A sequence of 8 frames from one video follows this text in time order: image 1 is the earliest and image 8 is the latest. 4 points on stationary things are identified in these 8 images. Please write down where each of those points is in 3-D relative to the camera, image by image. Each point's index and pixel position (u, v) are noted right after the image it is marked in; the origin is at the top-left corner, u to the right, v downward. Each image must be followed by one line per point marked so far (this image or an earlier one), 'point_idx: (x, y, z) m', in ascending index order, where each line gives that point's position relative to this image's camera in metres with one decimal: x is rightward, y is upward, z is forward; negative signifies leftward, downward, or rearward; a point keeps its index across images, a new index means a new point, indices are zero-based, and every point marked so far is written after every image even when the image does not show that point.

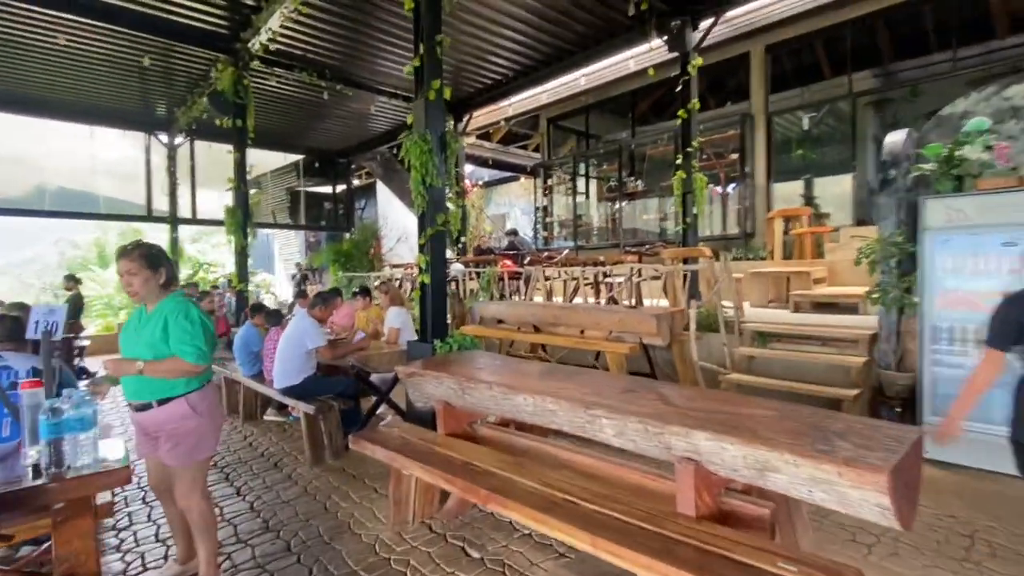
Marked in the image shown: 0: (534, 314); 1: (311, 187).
0: (+0.2, -0.3, +5.8) m
1: (-5.2, +2.4, +11.7) m
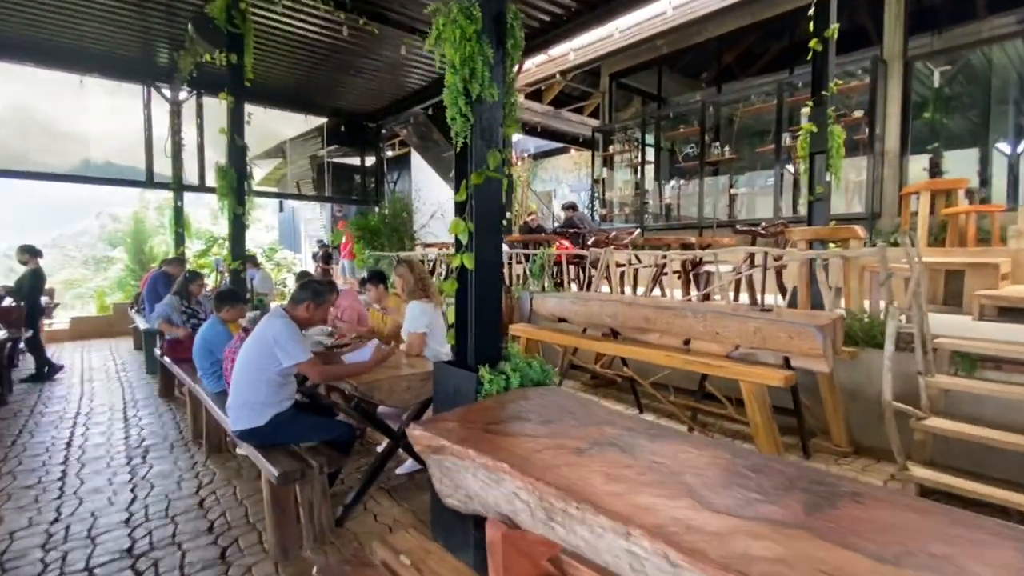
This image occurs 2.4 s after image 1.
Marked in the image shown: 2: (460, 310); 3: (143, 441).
0: (+0.8, -0.2, +4.1) m
1: (-4.1, +2.8, +10.3) m
2: (-0.3, -0.1, +2.3) m
3: (-3.1, -1.3, +3.8) m
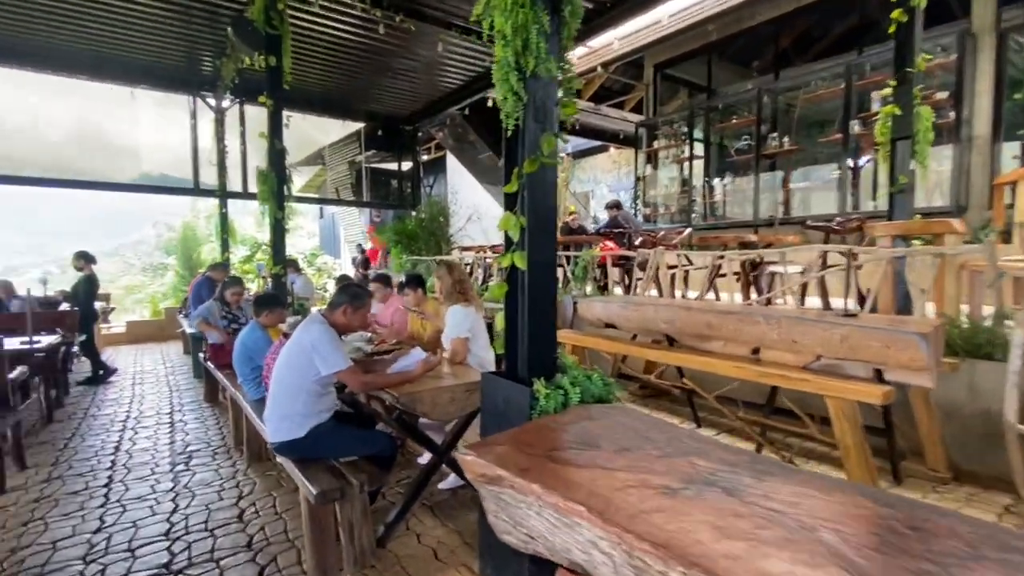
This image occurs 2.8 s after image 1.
0: (+1.2, -0.2, +3.8) m
1: (-3.2, +2.7, +10.4) m
2: (0.0, -0.1, +2.1) m
3: (-2.7, -1.3, +3.8) m
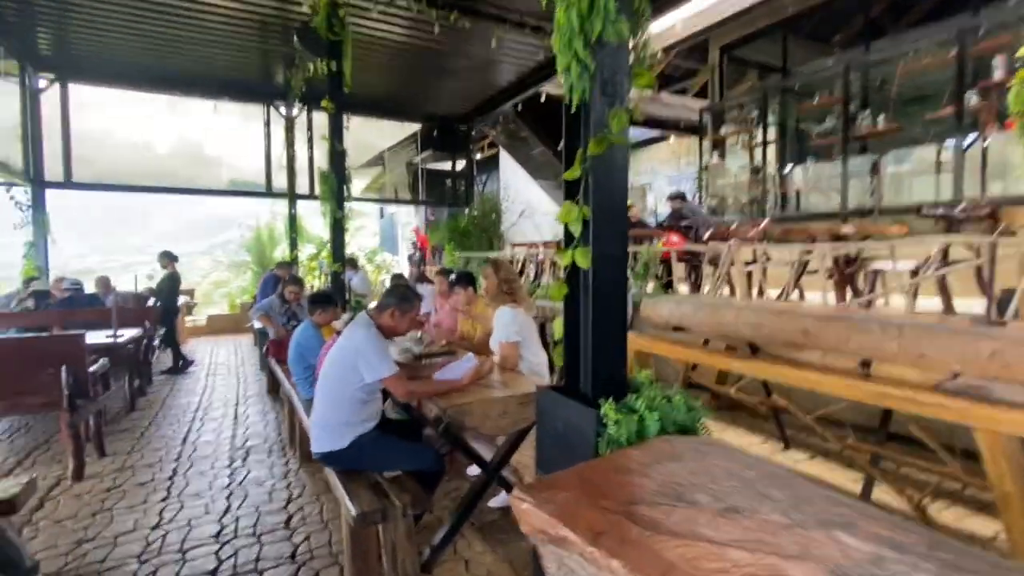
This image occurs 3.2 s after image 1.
0: (+1.7, -0.2, +3.3) m
1: (-1.9, +2.8, +10.4) m
2: (+0.2, -0.1, +1.8) m
3: (-2.3, -1.3, +3.8) m
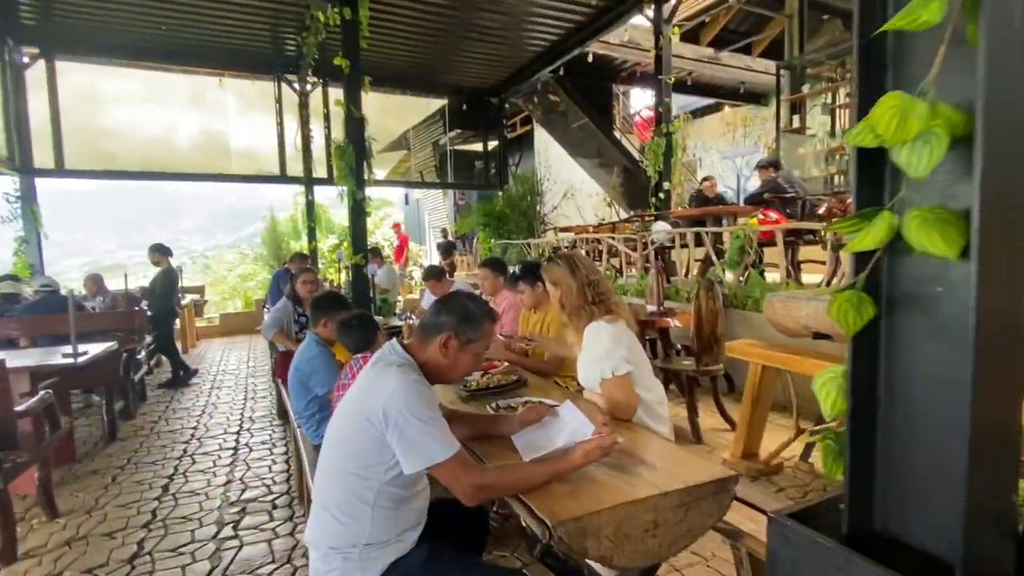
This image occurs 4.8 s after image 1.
0: (+2.1, -0.2, +2.3) m
1: (-1.2, +3.0, +9.4) m
2: (+0.6, -0.2, +0.8) m
3: (-1.8, -1.3, +3.0) m
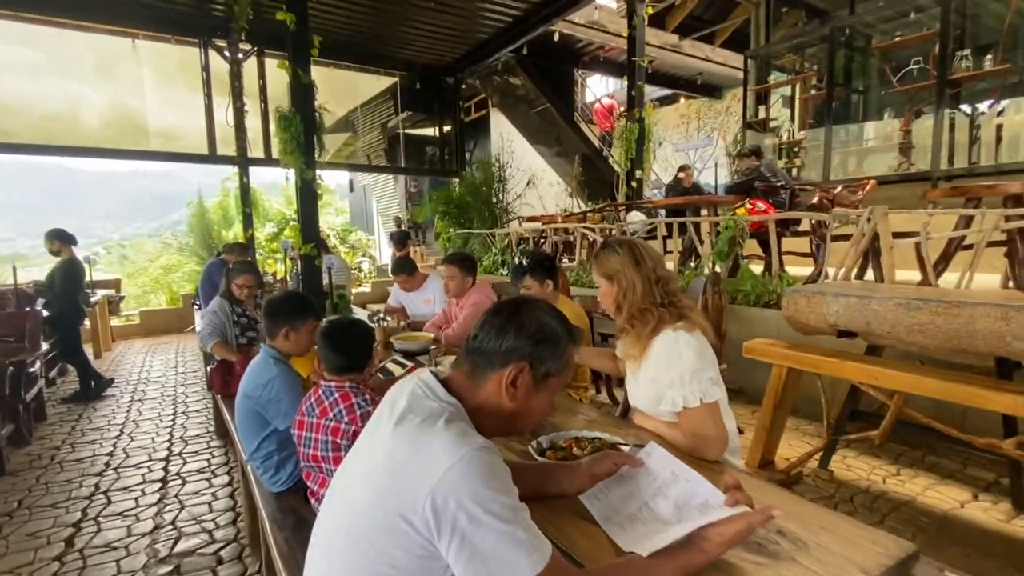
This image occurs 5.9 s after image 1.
0: (+2.2, -0.2, +2.1) m
1: (-1.9, +3.1, +8.8) m
2: (+0.8, -0.2, +0.4) m
3: (-1.8, -1.3, +2.4) m
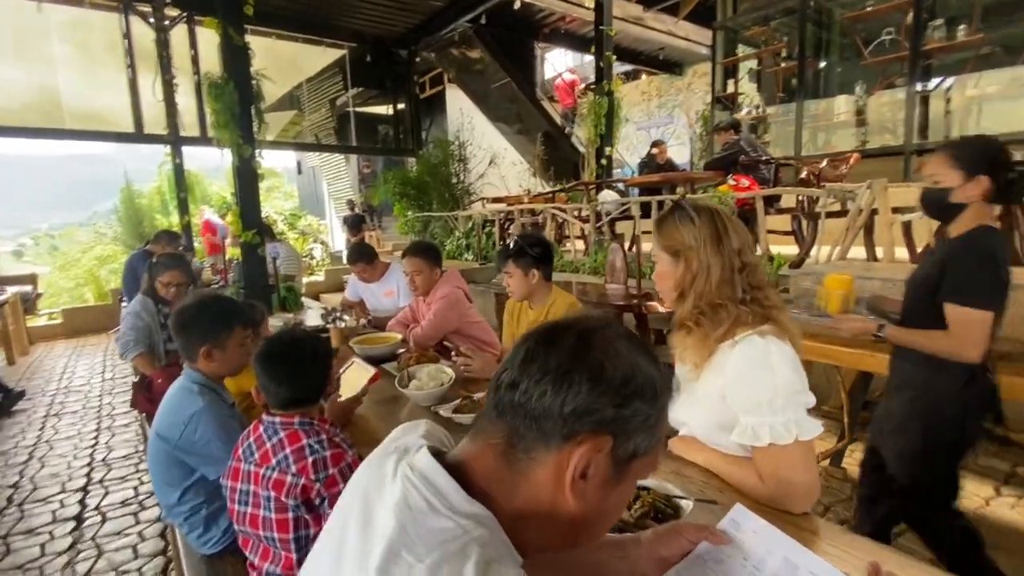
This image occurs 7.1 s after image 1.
0: (+2.1, -0.1, +1.9) m
1: (-2.6, +3.3, +8.1) m
2: (+0.9, -0.2, +0.1) m
3: (-1.8, -1.3, +1.9) m
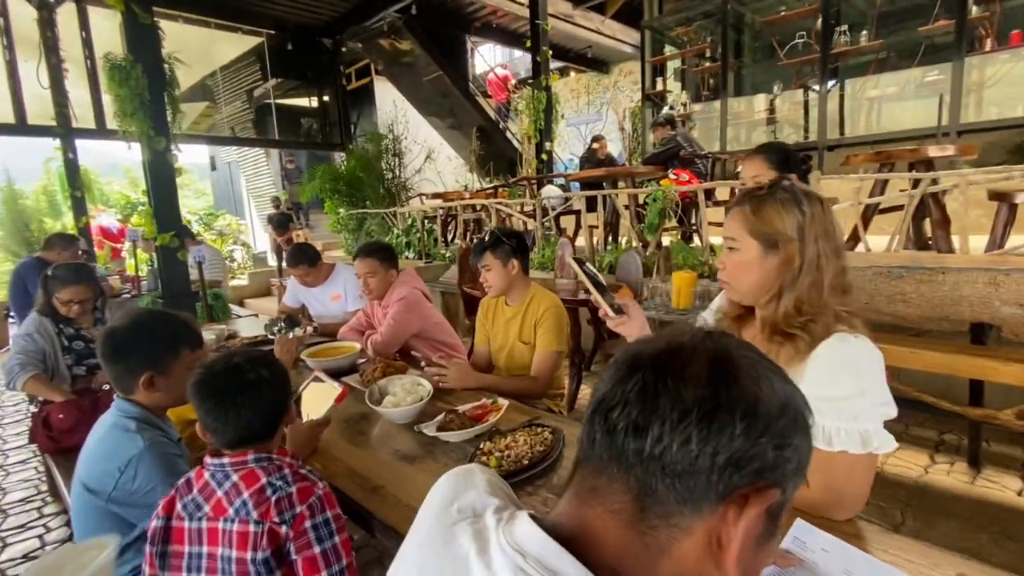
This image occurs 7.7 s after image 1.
0: (+2.0, 0.0, +2.1) m
1: (-3.7, +3.3, +7.5) m
2: (+1.1, -0.2, +0.2) m
3: (-1.8, -1.4, +1.6) m
